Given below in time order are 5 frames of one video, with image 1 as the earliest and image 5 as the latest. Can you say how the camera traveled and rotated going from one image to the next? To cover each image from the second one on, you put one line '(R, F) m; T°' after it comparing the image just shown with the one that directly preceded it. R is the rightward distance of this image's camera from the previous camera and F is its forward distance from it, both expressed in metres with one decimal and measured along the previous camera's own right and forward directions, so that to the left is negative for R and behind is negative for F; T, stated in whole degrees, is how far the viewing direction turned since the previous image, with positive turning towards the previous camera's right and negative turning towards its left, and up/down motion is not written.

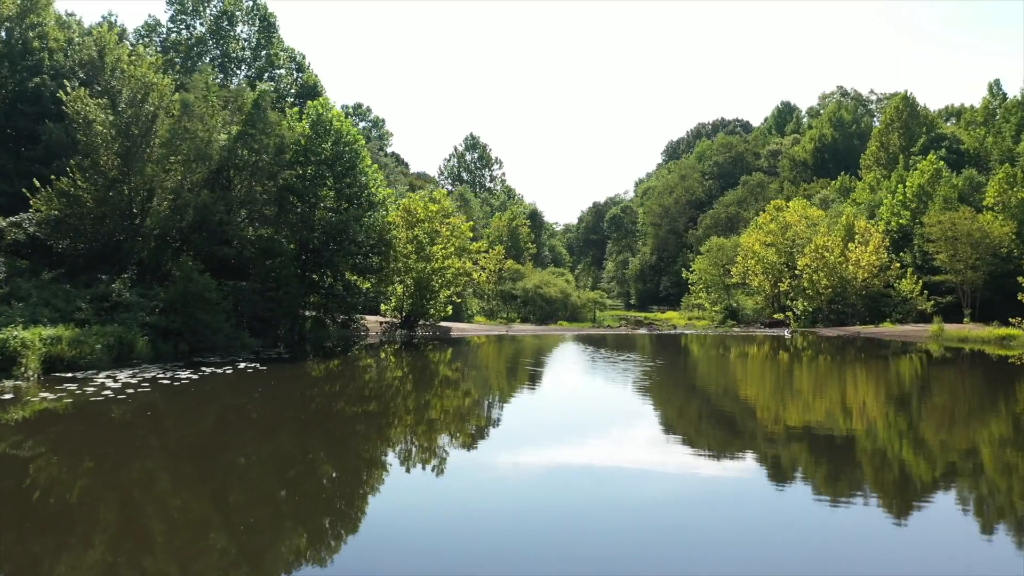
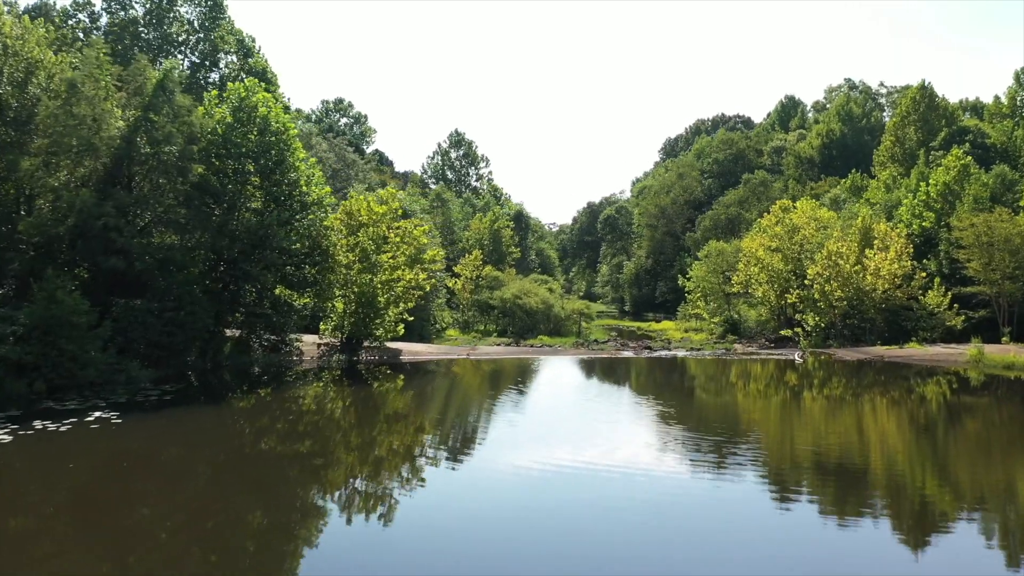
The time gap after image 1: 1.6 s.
(+1.0, +4.1) m; 0°
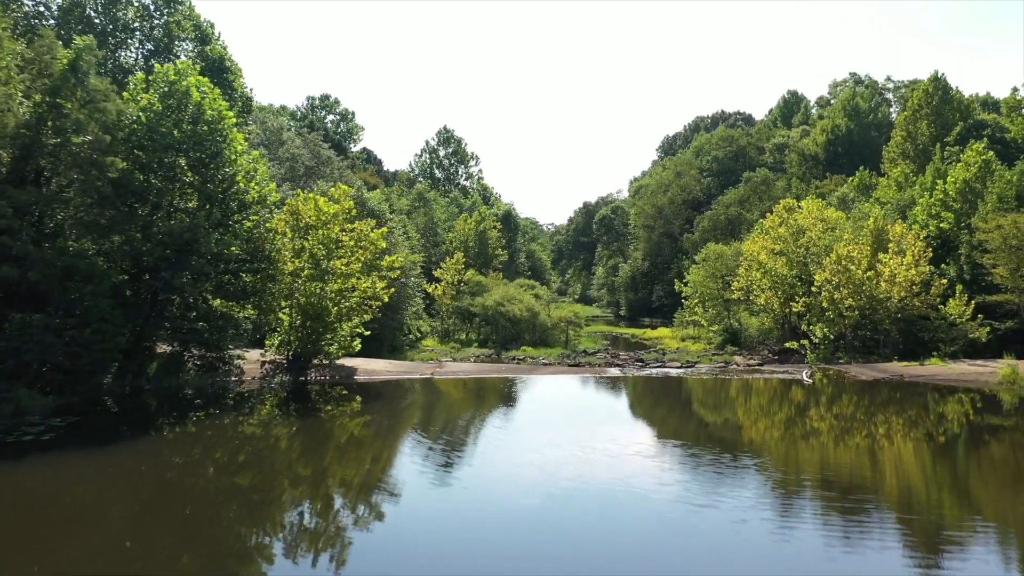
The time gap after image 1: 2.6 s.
(+0.7, +2.7) m; 0°
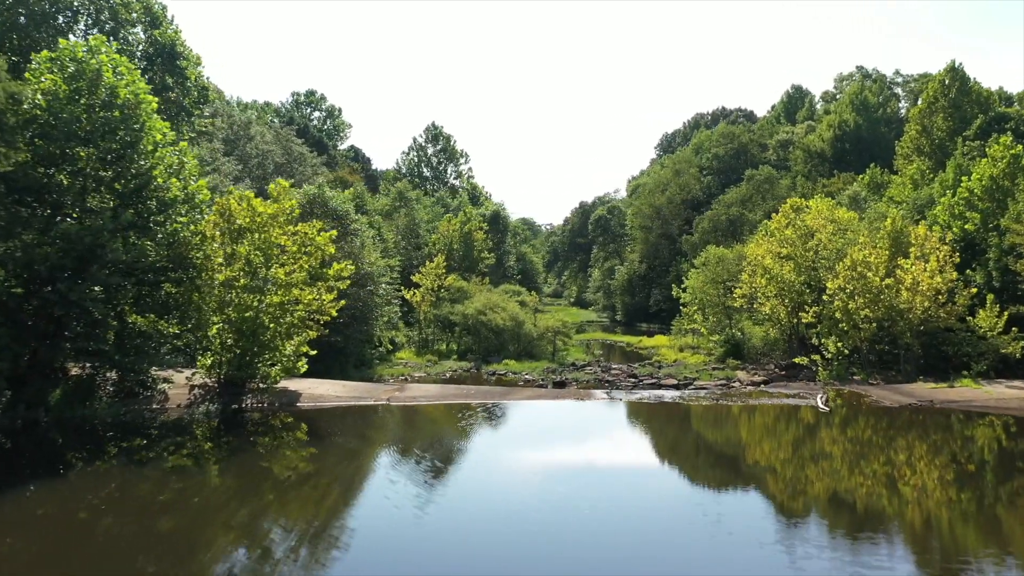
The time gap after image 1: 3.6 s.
(+0.6, +2.8) m; 0°
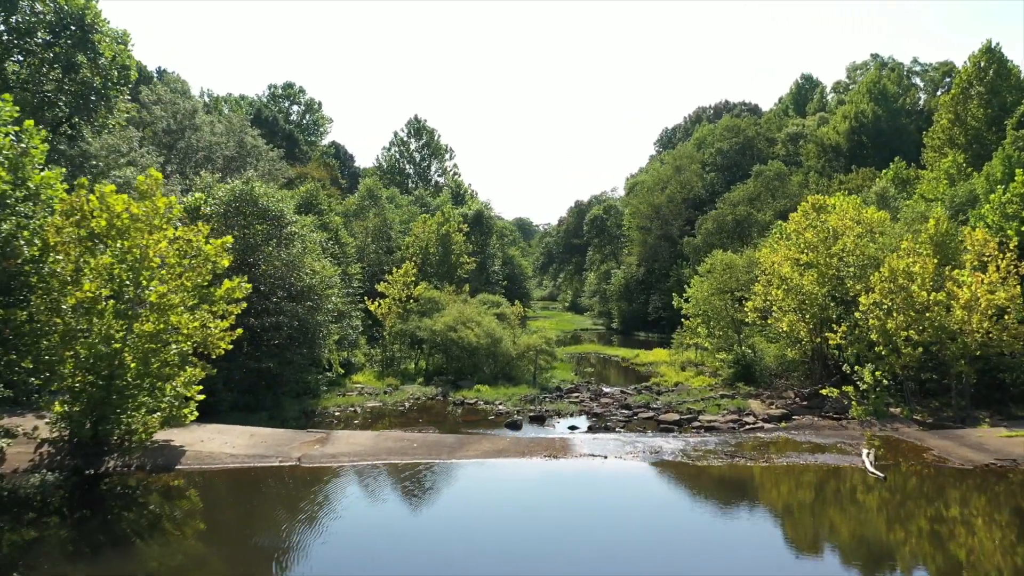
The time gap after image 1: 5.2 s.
(+0.7, +4.3) m; 0°
